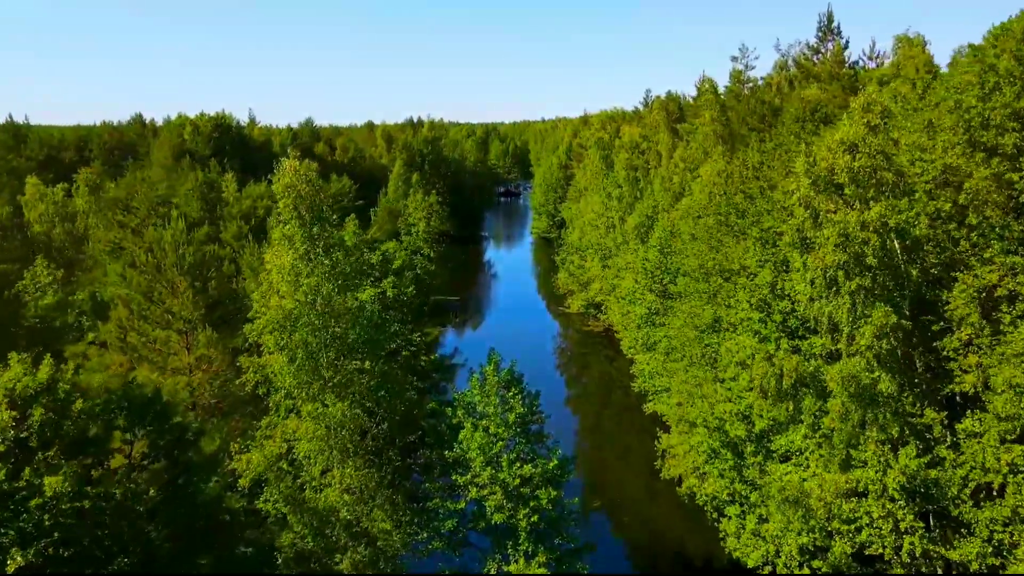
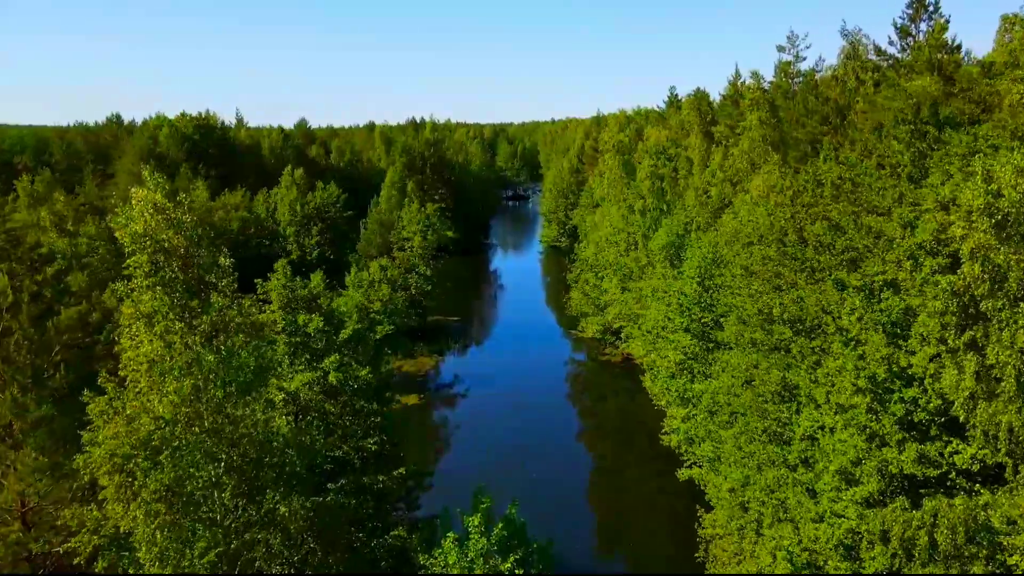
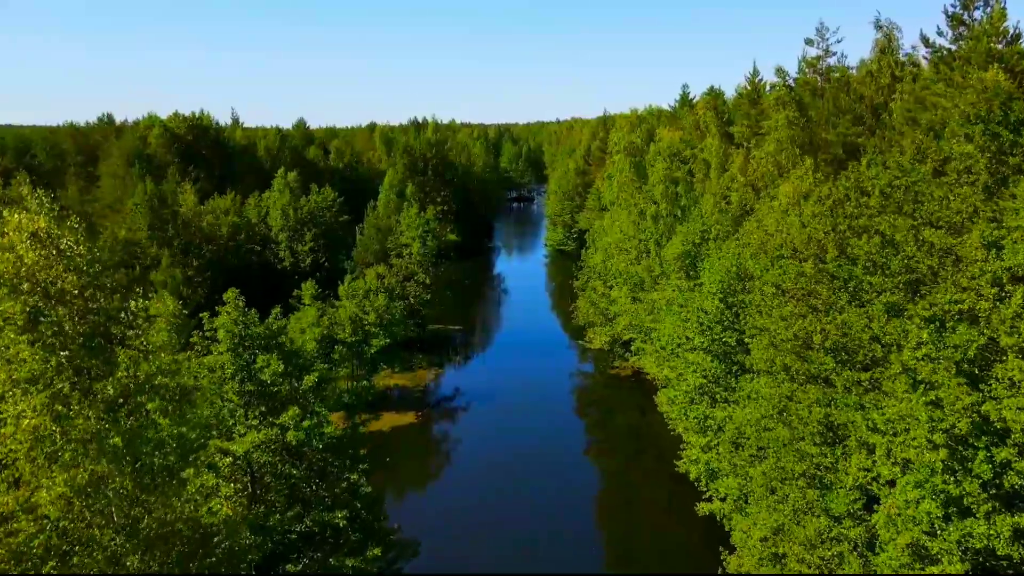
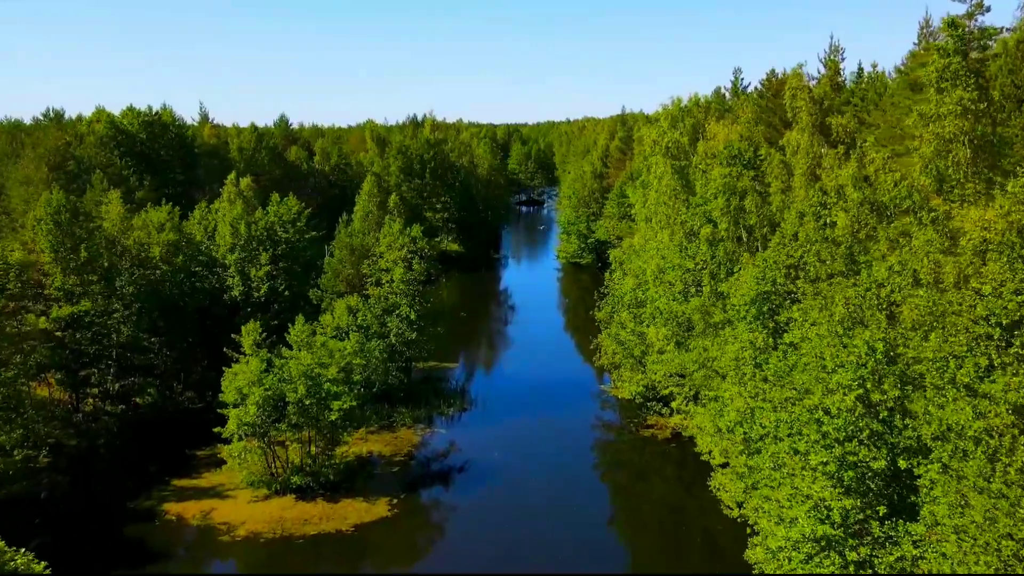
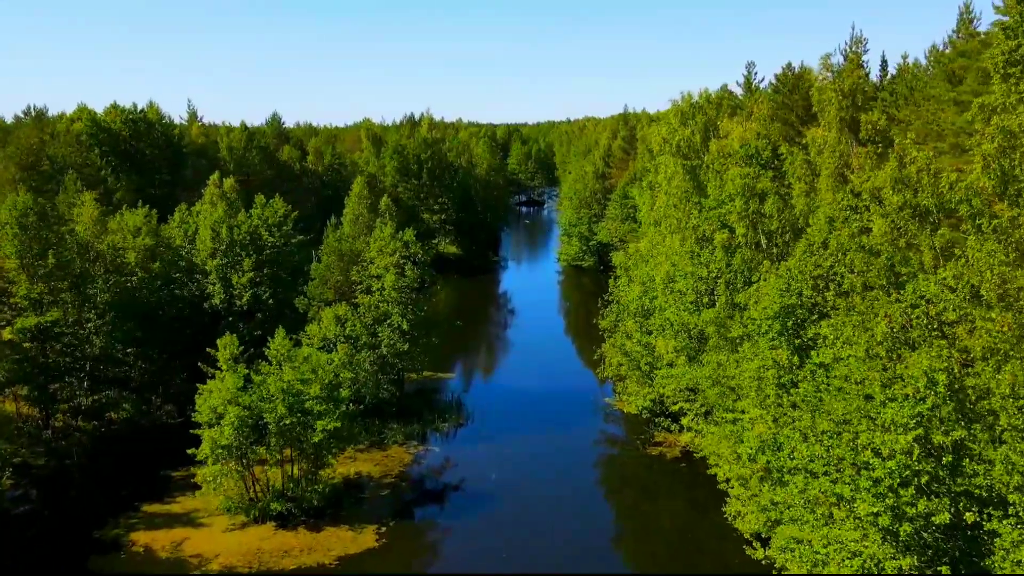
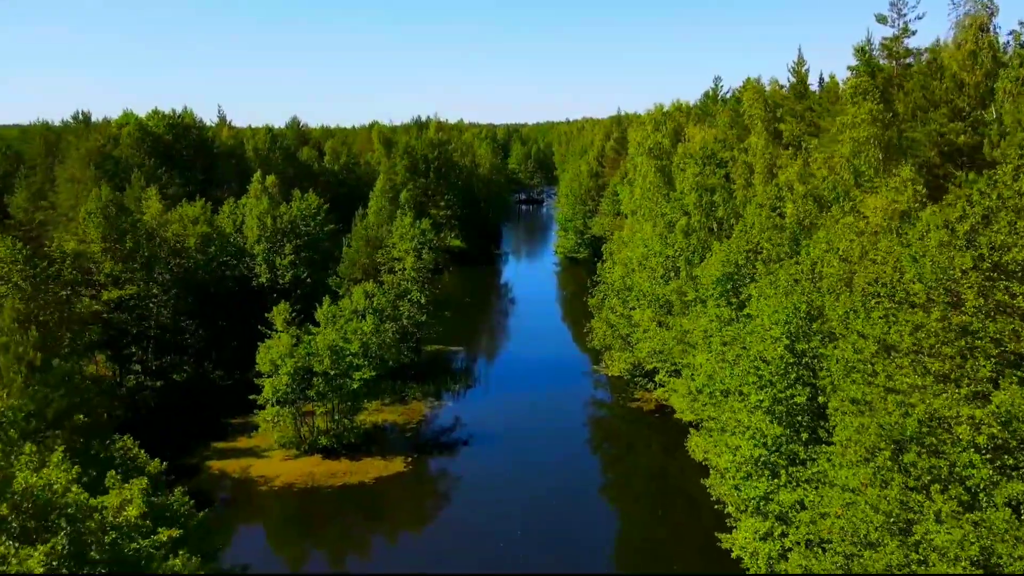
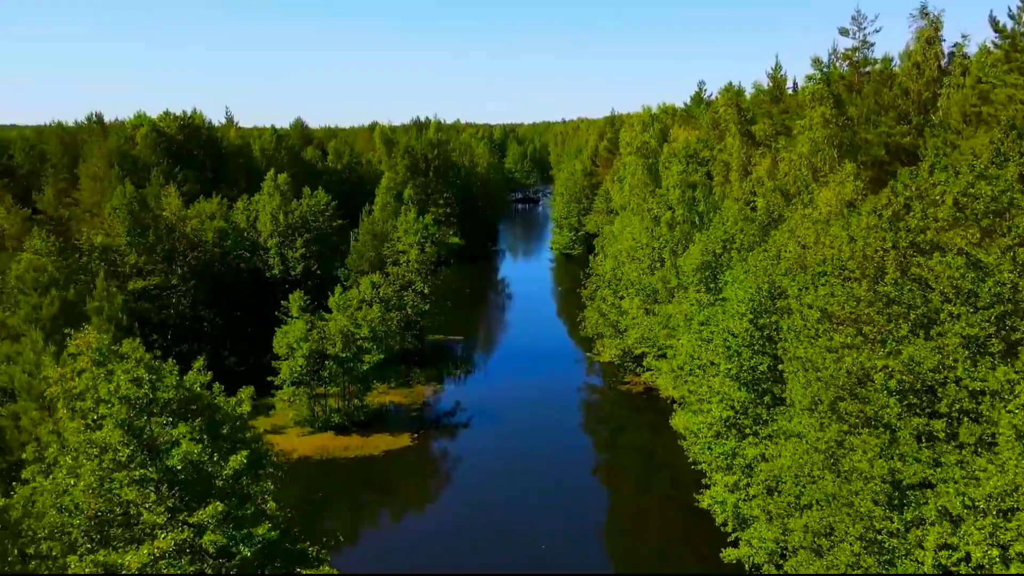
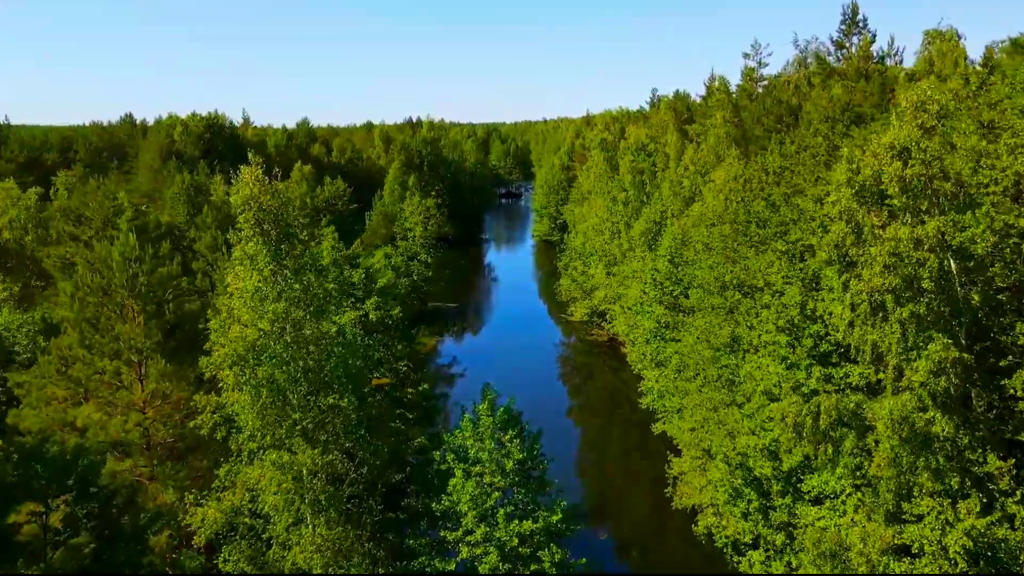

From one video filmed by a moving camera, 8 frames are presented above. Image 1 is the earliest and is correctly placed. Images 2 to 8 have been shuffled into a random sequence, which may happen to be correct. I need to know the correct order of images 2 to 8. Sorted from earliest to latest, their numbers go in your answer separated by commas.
8, 2, 3, 7, 6, 4, 5
